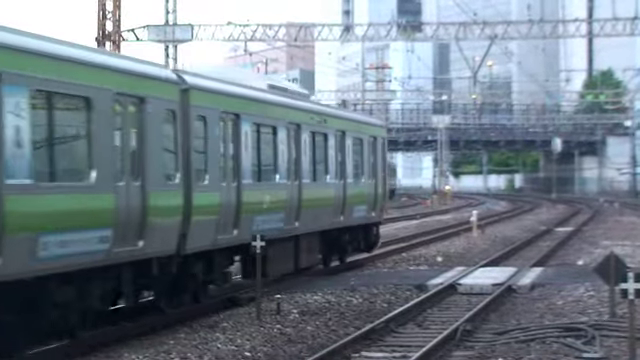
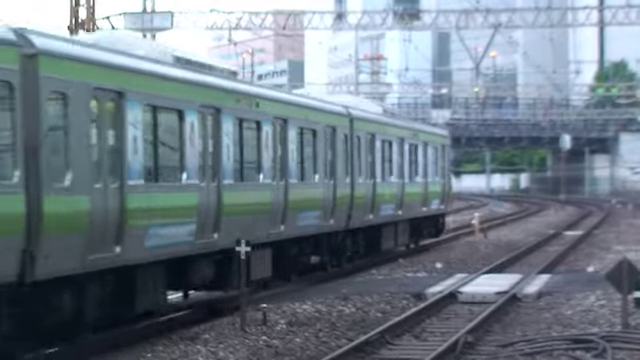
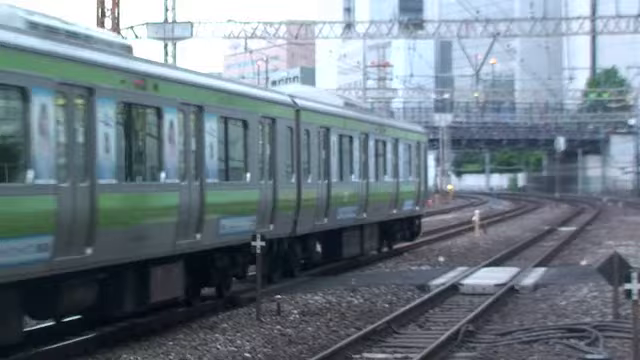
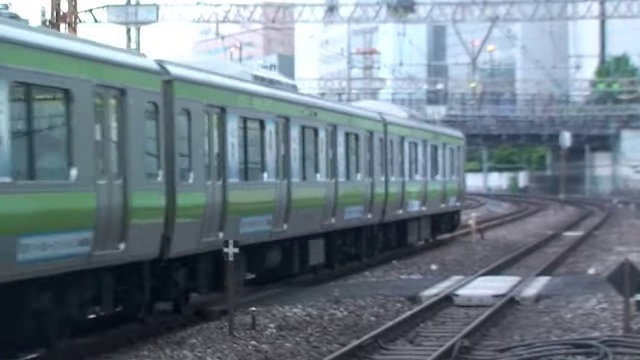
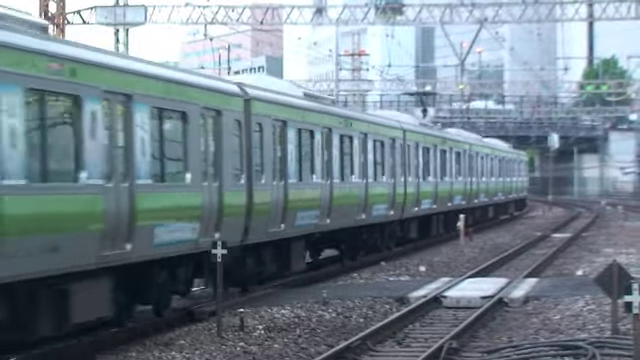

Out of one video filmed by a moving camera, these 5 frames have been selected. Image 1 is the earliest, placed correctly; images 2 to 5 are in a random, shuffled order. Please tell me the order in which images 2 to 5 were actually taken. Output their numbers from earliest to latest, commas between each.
3, 2, 4, 5
